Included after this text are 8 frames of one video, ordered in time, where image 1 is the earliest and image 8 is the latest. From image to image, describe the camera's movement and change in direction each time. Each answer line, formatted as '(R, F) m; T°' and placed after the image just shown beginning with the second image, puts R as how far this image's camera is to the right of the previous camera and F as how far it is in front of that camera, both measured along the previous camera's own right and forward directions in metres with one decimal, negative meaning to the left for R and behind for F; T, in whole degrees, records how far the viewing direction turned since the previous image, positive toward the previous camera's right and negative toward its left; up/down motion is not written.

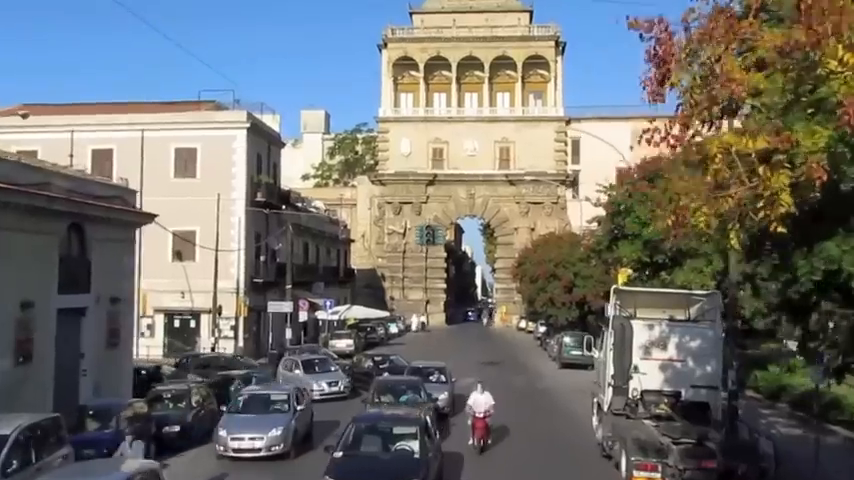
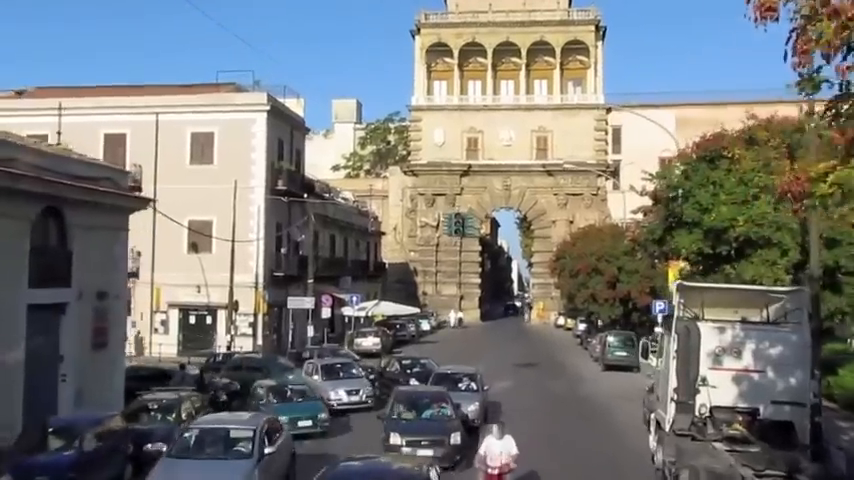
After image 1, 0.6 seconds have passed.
(+0.2, +3.6) m; -2°
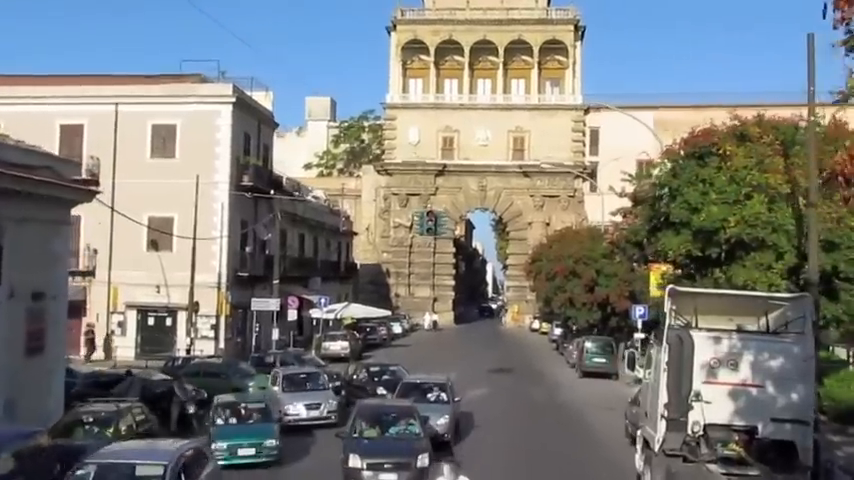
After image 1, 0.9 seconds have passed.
(+0.2, +1.9) m; +1°
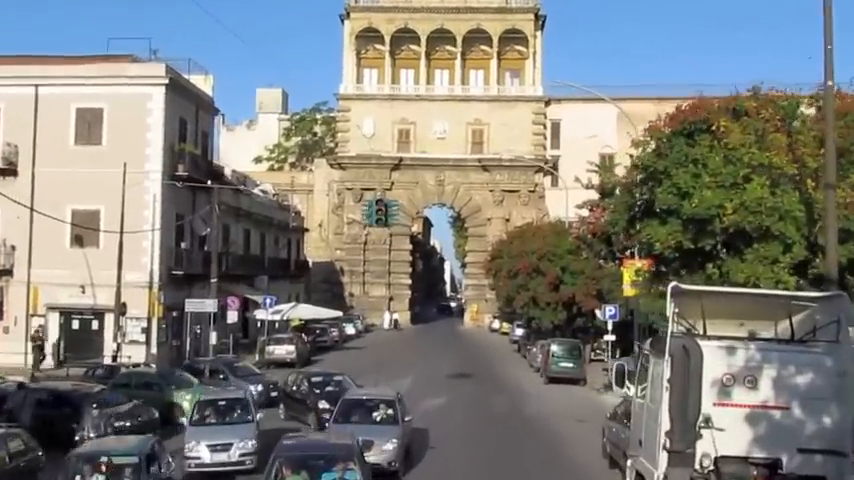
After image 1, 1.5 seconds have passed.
(+0.2, +3.6) m; +2°
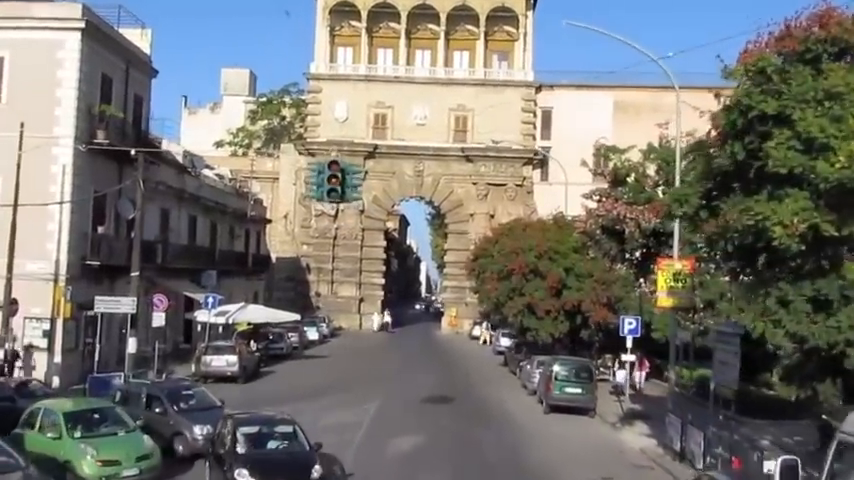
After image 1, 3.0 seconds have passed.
(0.0, +8.0) m; +1°
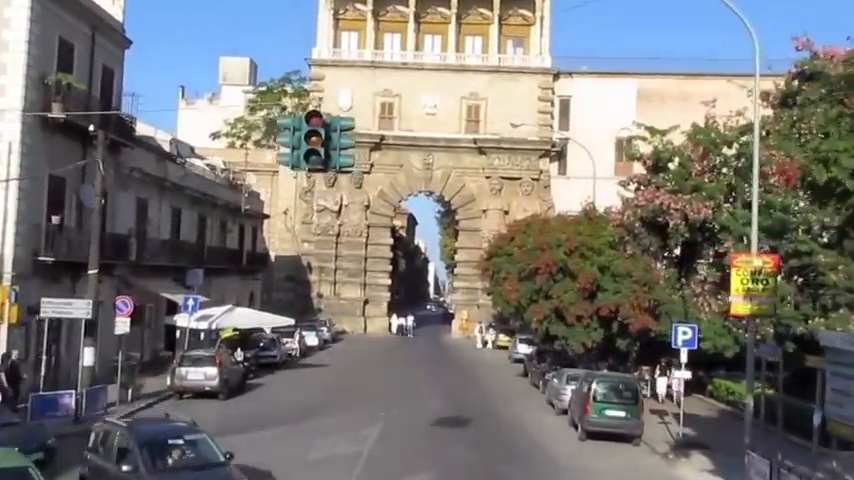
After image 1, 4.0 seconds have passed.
(-0.1, +5.3) m; 0°
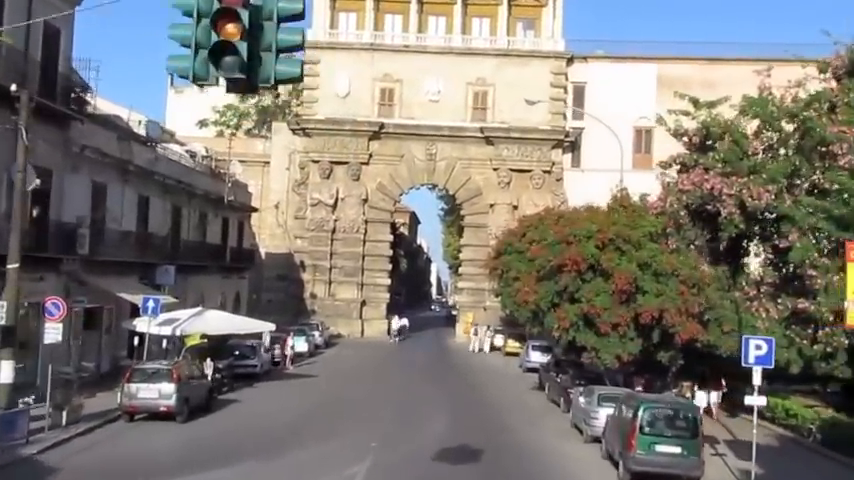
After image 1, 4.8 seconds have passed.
(0.0, +5.5) m; 0°
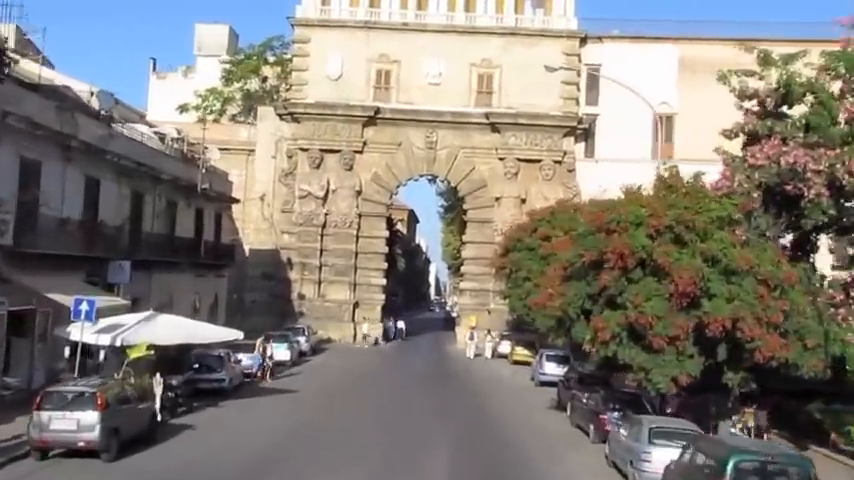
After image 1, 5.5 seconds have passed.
(0.0, +6.0) m; 0°
